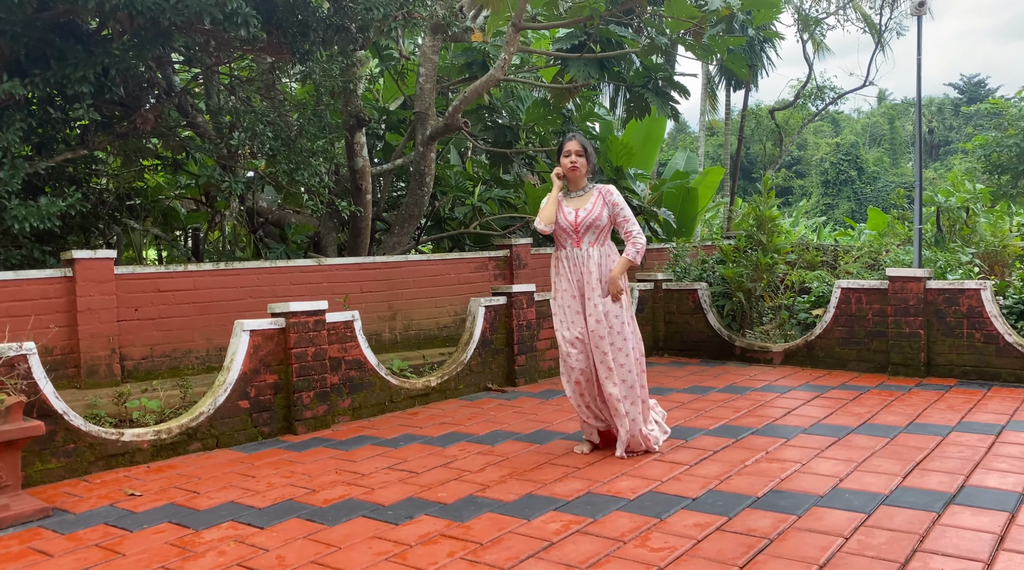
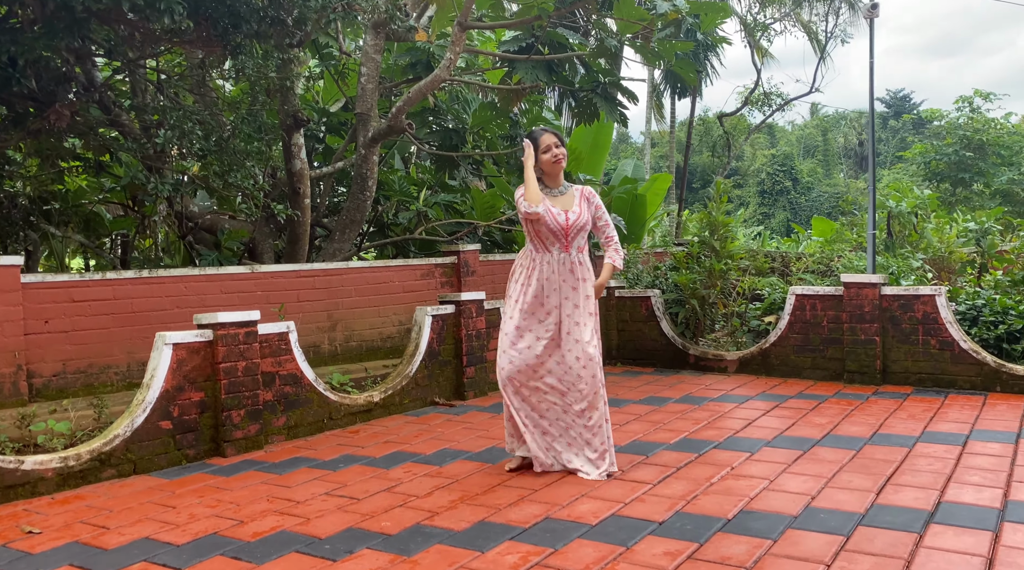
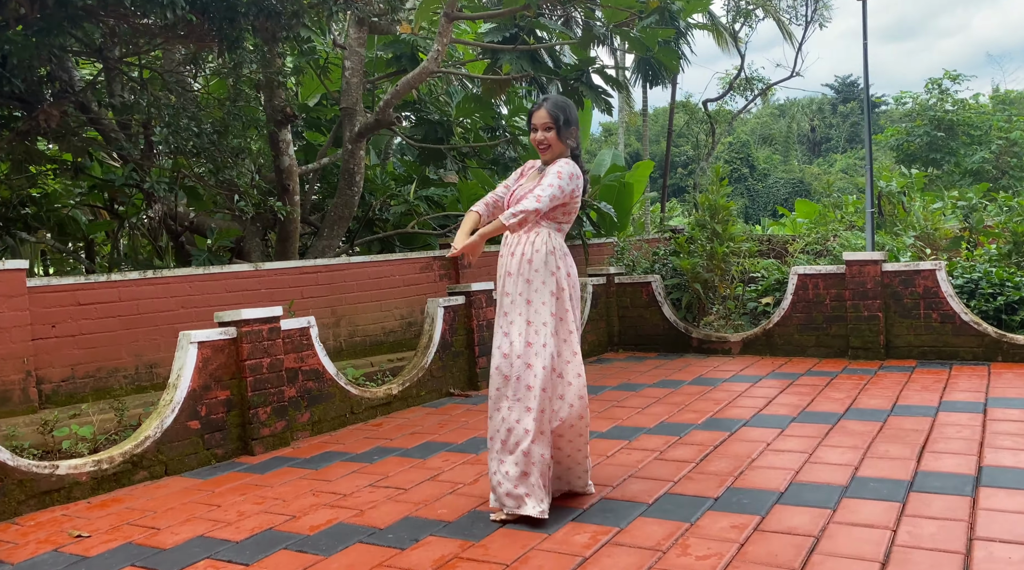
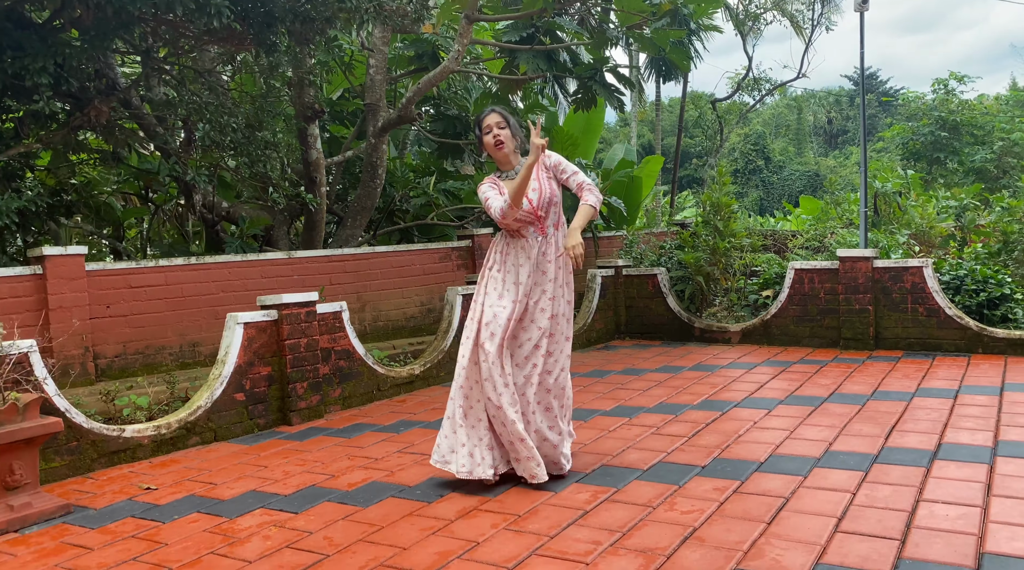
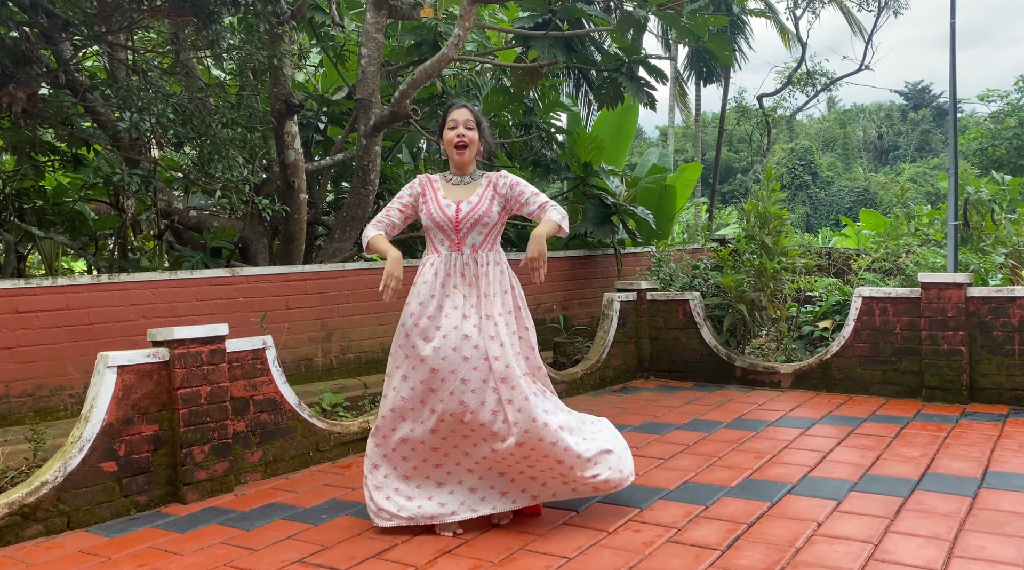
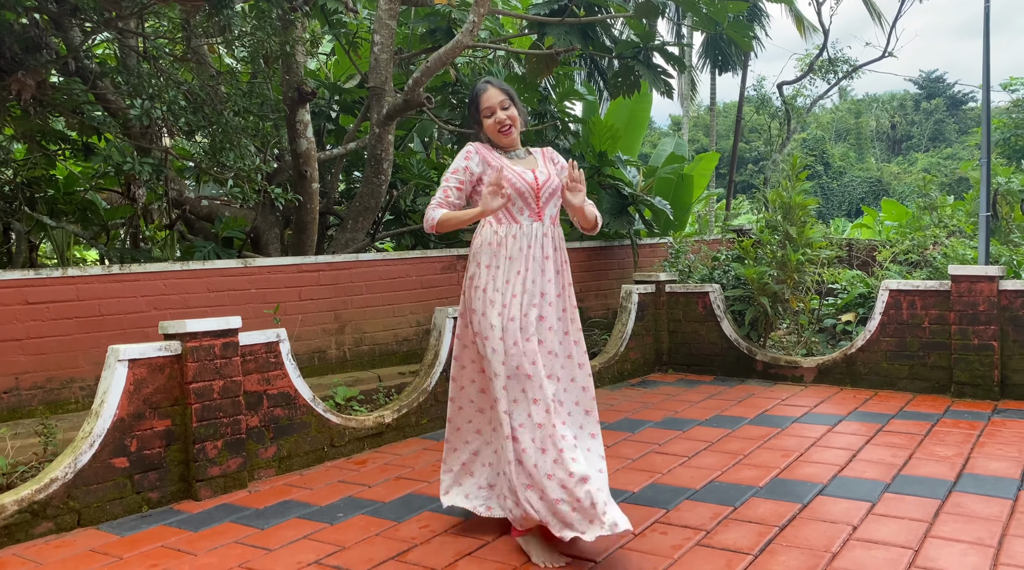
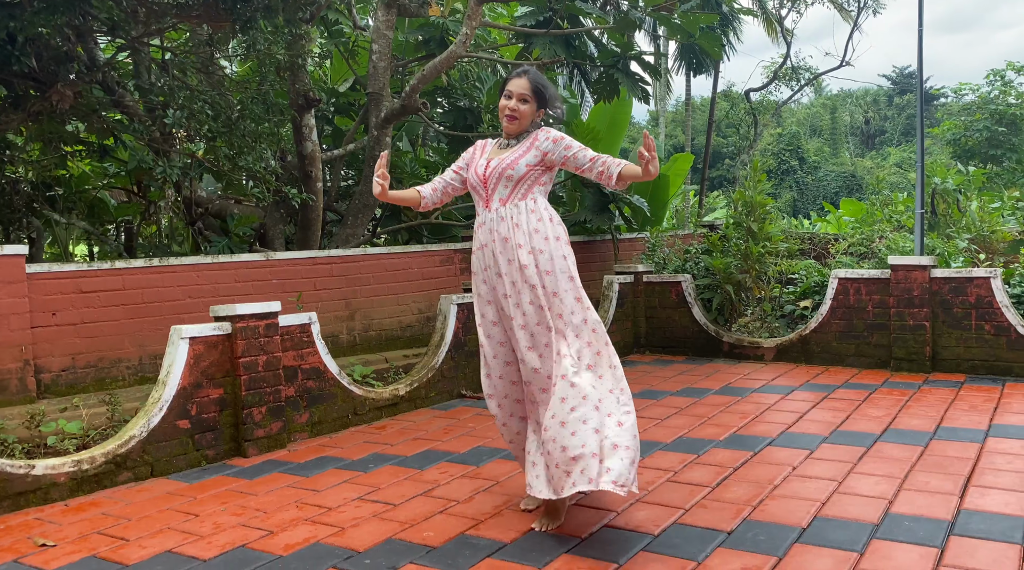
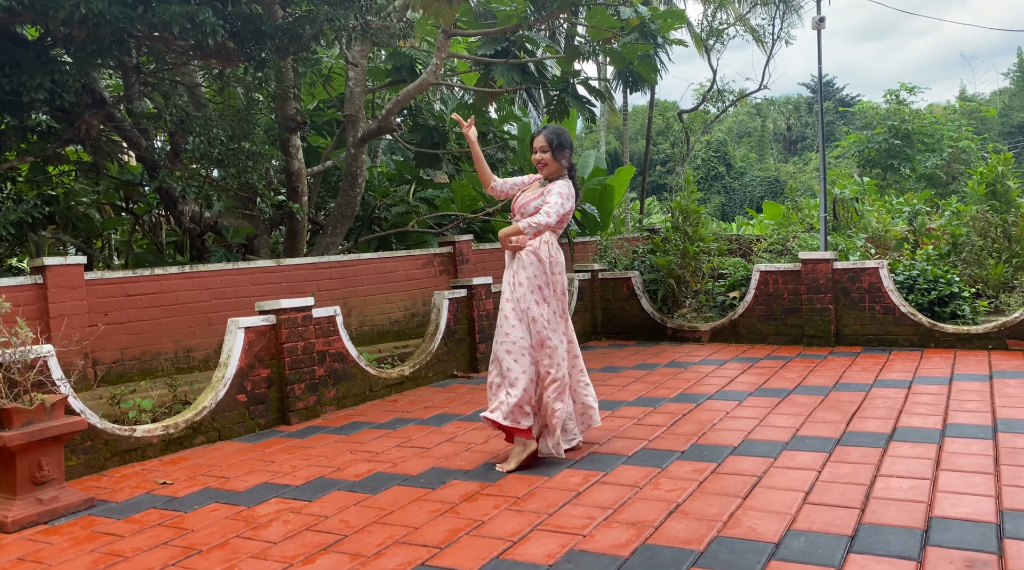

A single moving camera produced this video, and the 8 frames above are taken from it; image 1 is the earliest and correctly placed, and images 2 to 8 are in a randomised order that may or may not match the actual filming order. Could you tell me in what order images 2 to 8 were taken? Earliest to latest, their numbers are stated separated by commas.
2, 5, 6, 7, 4, 8, 3
